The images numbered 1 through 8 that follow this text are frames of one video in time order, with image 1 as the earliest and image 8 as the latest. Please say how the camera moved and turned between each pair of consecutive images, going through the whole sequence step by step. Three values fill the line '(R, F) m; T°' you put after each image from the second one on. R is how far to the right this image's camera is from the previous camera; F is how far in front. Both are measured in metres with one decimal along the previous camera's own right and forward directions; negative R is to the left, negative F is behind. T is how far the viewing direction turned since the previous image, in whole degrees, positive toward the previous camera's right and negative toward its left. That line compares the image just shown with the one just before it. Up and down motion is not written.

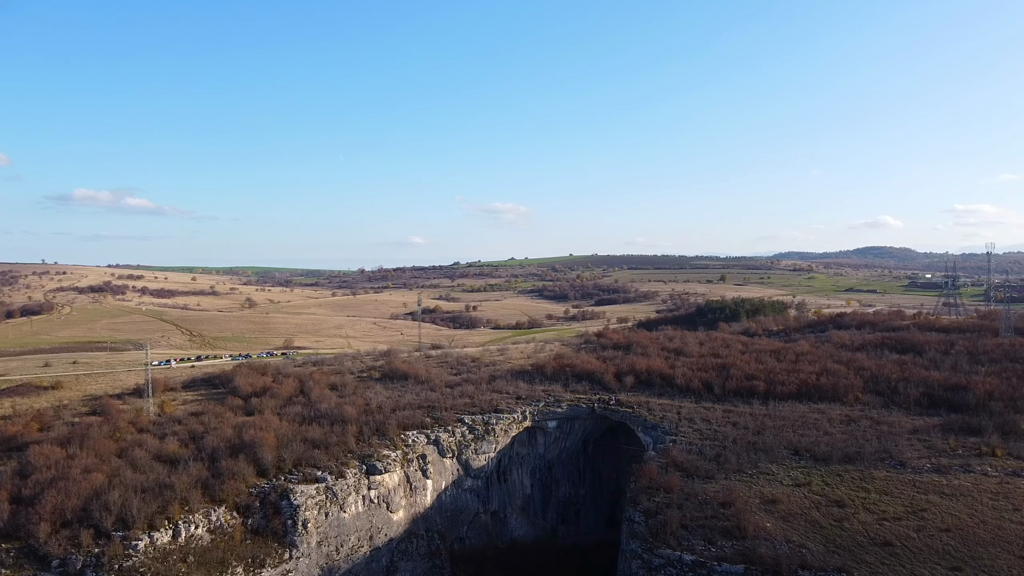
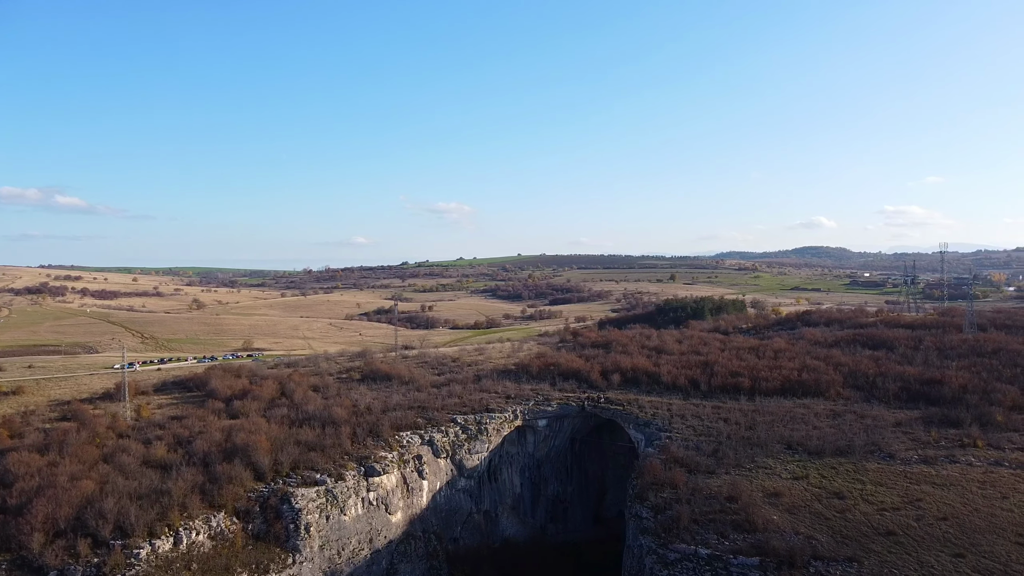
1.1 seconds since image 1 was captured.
(-0.8, +0.1) m; +3°
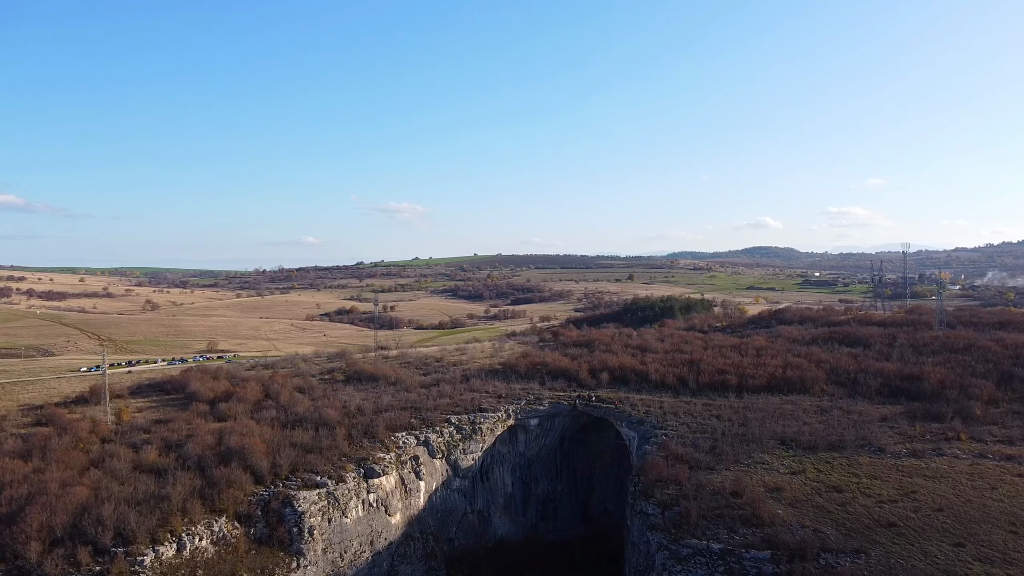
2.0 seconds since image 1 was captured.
(-0.7, 0.0) m; +2°
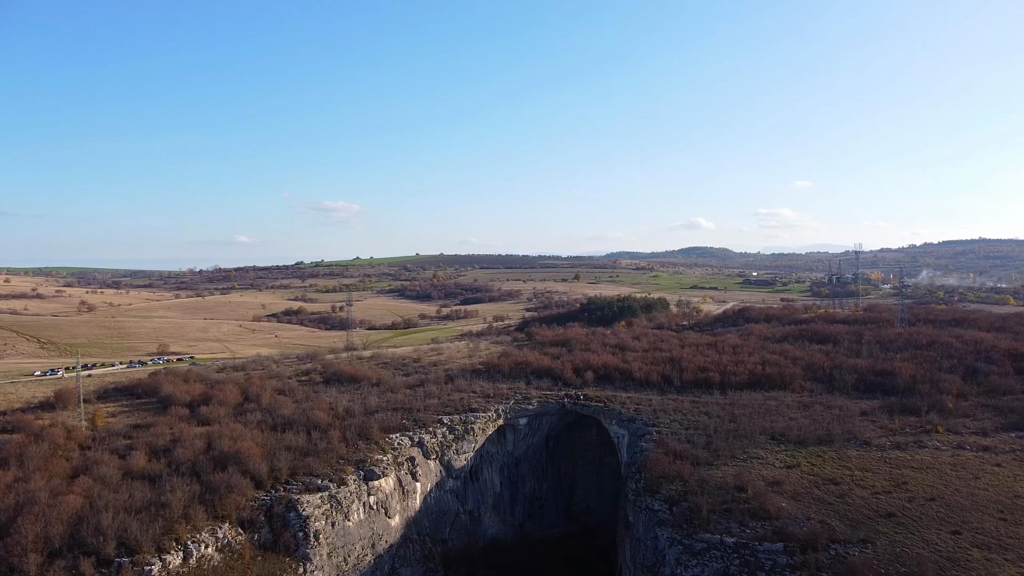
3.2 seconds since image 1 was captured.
(-0.9, 0.0) m; +3°
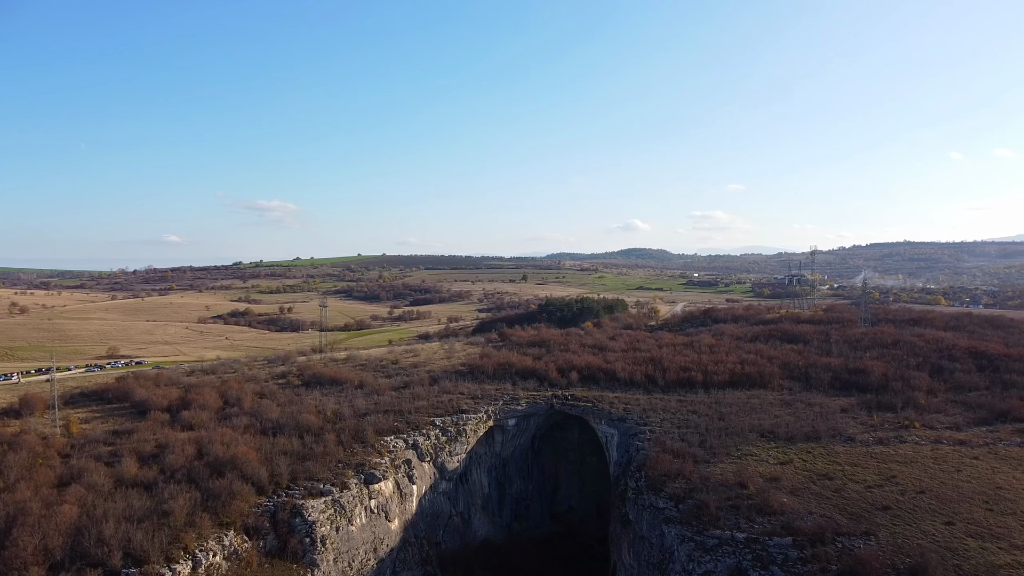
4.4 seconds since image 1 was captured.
(-0.9, 0.0) m; +3°
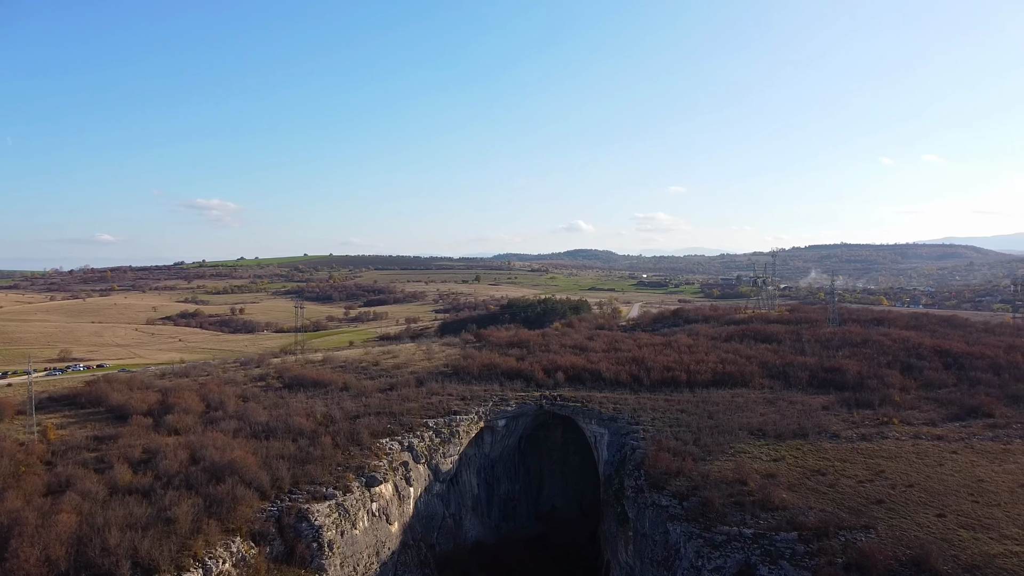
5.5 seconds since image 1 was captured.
(-0.8, -0.1) m; +3°
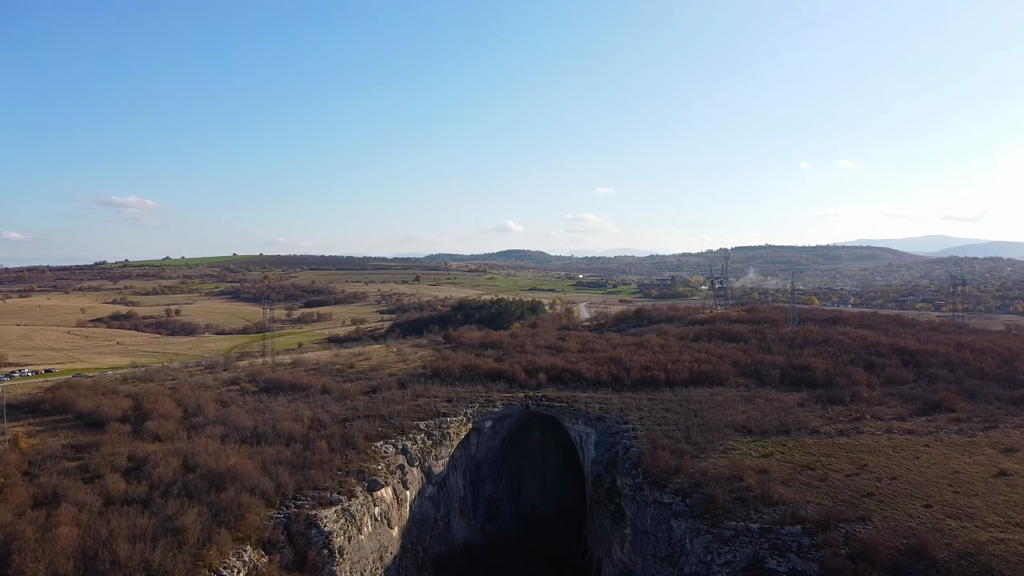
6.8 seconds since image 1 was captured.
(-1.0, -0.1) m; +4°
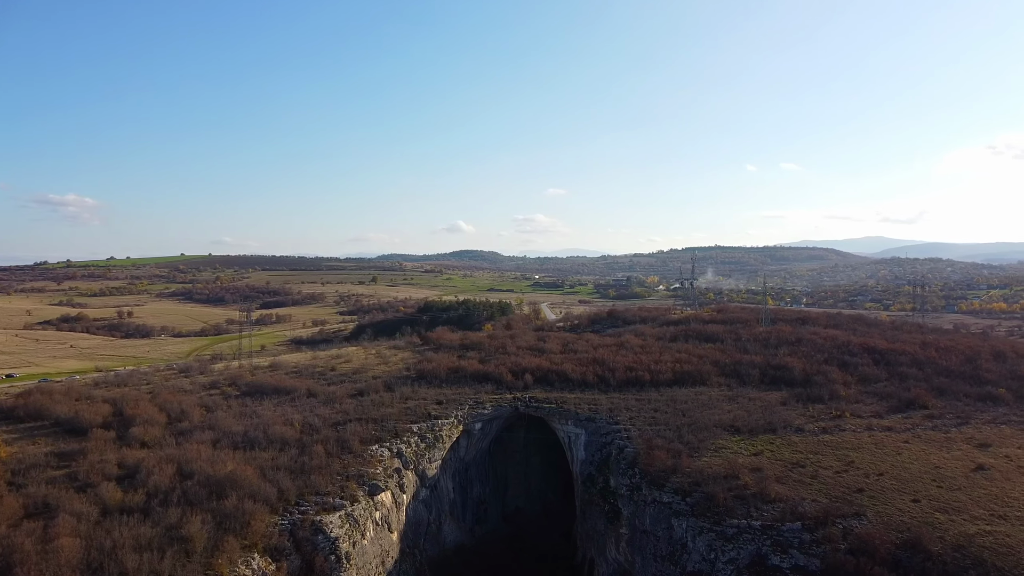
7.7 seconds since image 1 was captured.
(-0.7, -0.1) m; +3°
